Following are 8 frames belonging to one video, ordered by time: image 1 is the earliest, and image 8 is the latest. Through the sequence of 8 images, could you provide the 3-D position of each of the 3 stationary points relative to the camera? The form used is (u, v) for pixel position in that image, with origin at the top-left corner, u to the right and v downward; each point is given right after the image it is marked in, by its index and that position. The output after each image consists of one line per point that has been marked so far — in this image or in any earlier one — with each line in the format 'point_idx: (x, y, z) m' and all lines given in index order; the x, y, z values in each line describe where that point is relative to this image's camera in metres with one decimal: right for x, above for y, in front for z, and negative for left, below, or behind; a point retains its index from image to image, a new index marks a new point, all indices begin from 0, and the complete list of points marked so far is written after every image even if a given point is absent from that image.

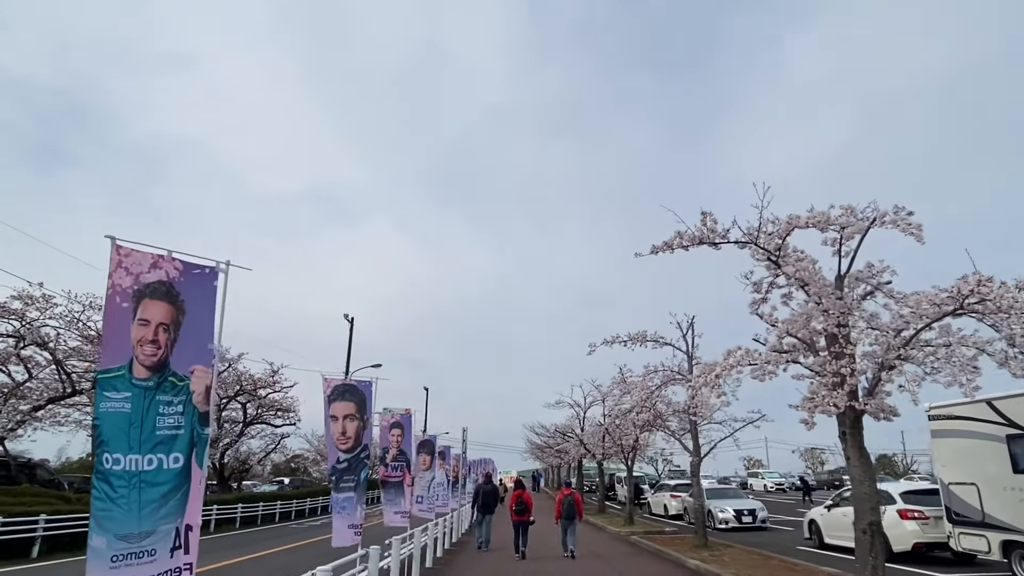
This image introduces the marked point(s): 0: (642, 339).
0: (+3.4, -1.3, +17.2) m
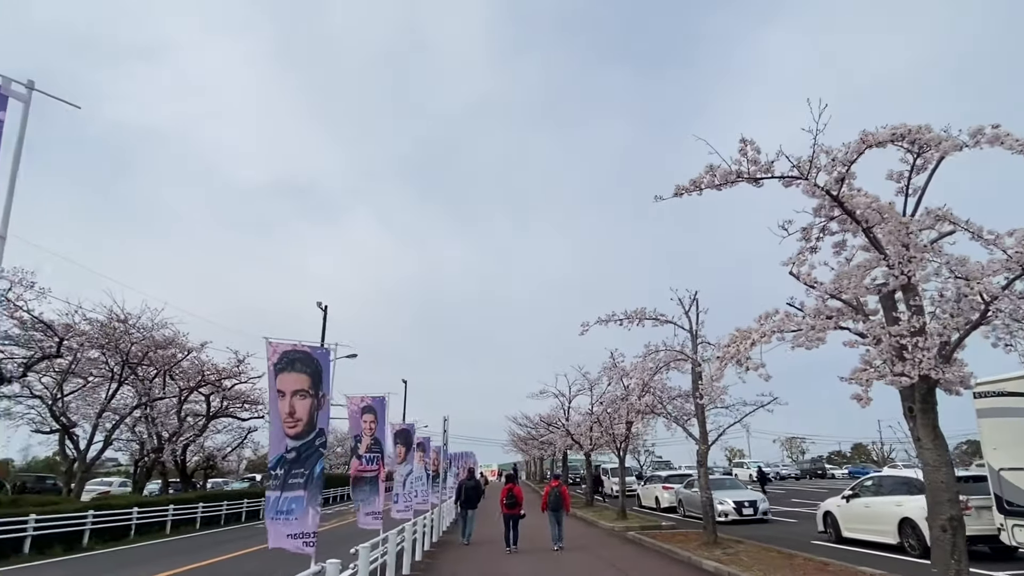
0: (+3.0, -0.7, +15.7) m
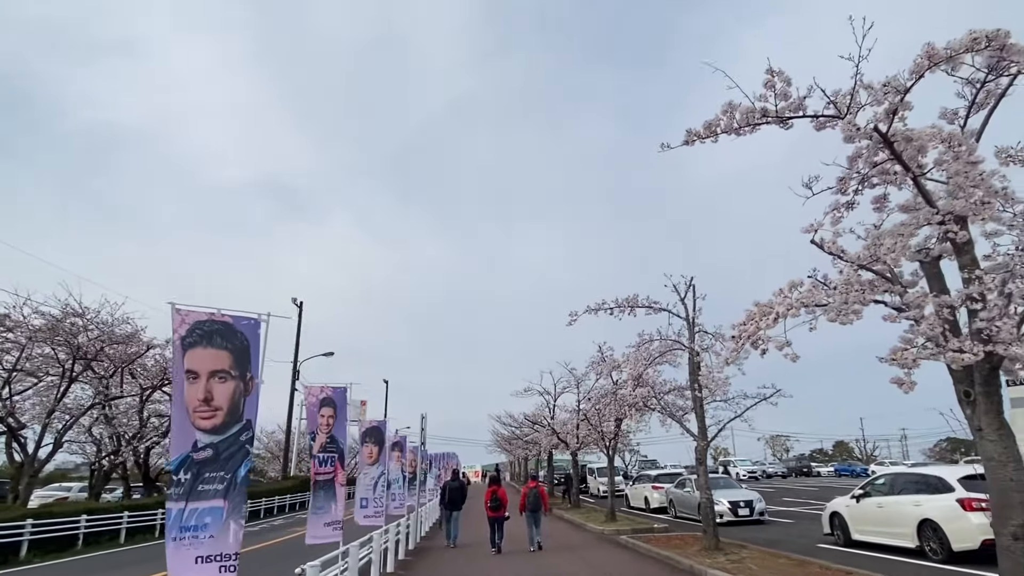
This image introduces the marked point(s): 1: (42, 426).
0: (+2.6, -0.4, +14.6) m
1: (-14.0, -4.1, +19.7) m
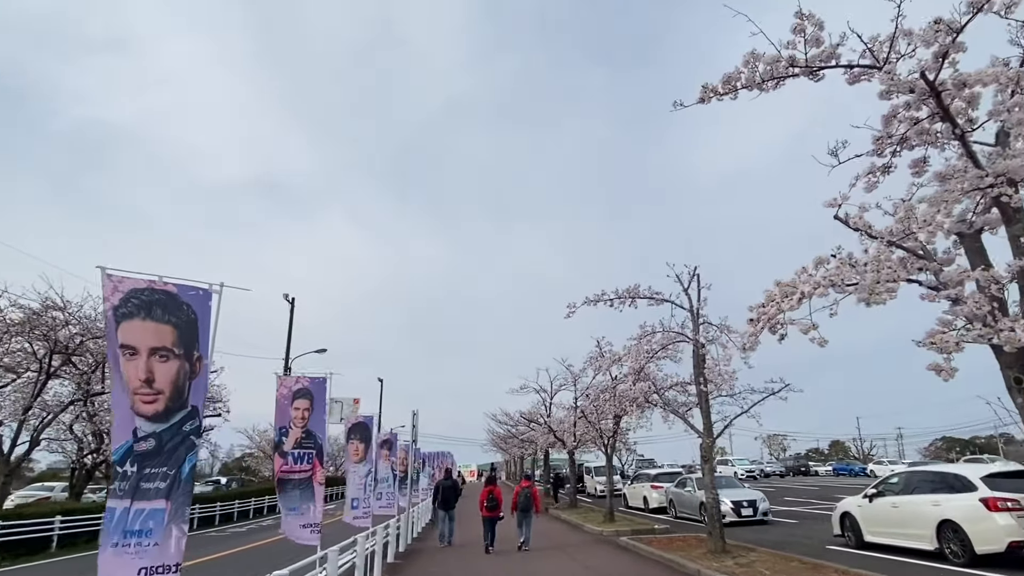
0: (+2.5, -0.2, +14.0) m
1: (-14.2, -3.9, +19.0) m
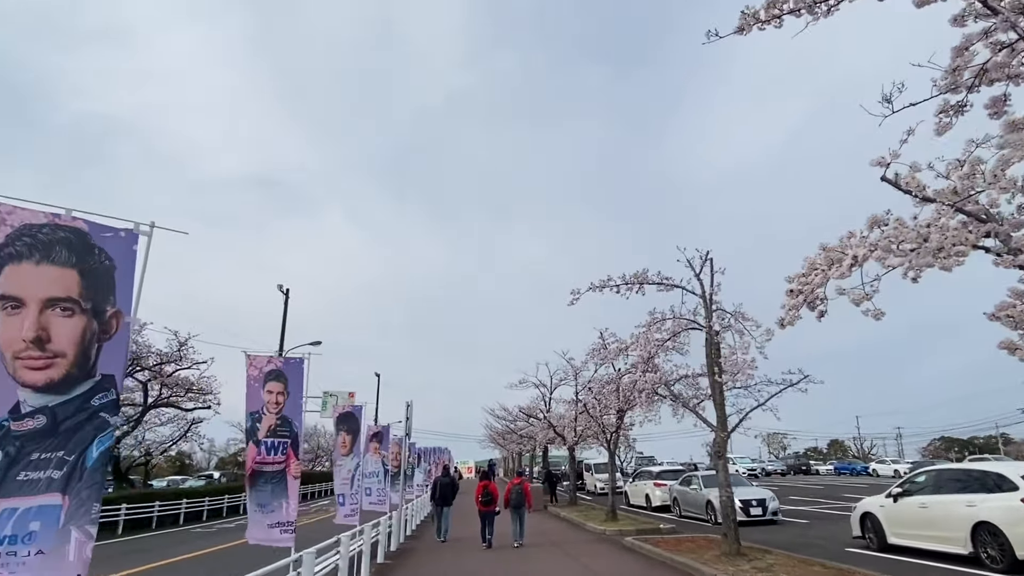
0: (+2.5, +0.1, +13.2) m
1: (-14.2, -3.5, +18.2) m
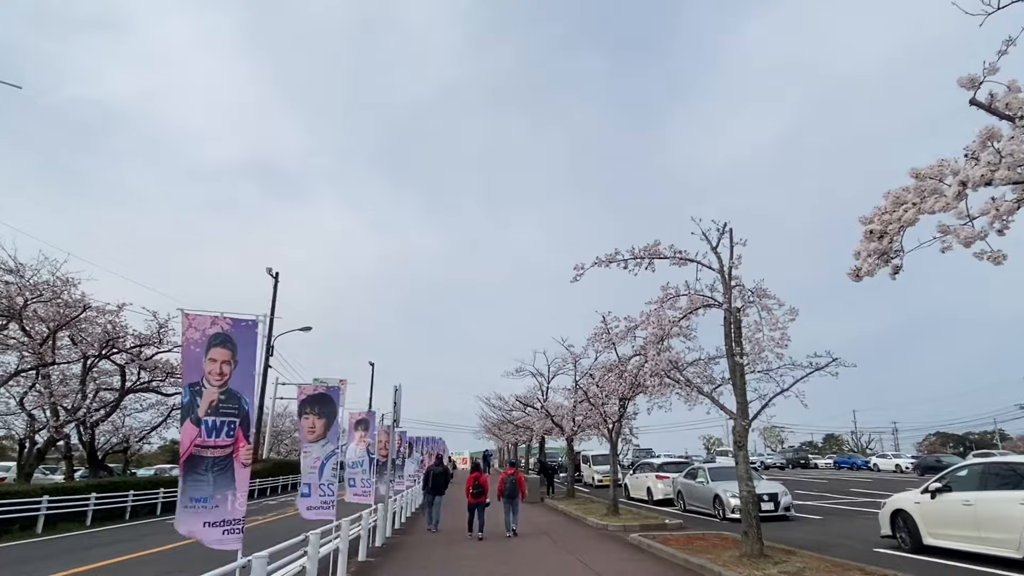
0: (+2.5, +0.6, +12.0) m
1: (-14.3, -2.8, +17.0) m
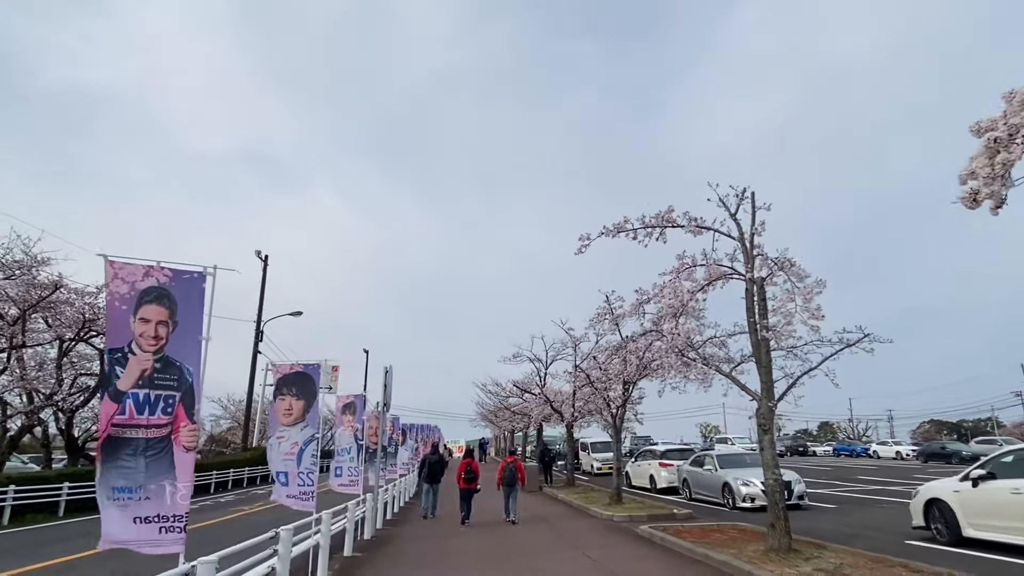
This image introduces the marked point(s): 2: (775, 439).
0: (+2.5, +1.1, +11.1) m
1: (-14.3, -2.2, +16.0) m
2: (+3.5, -2.0, +8.7) m
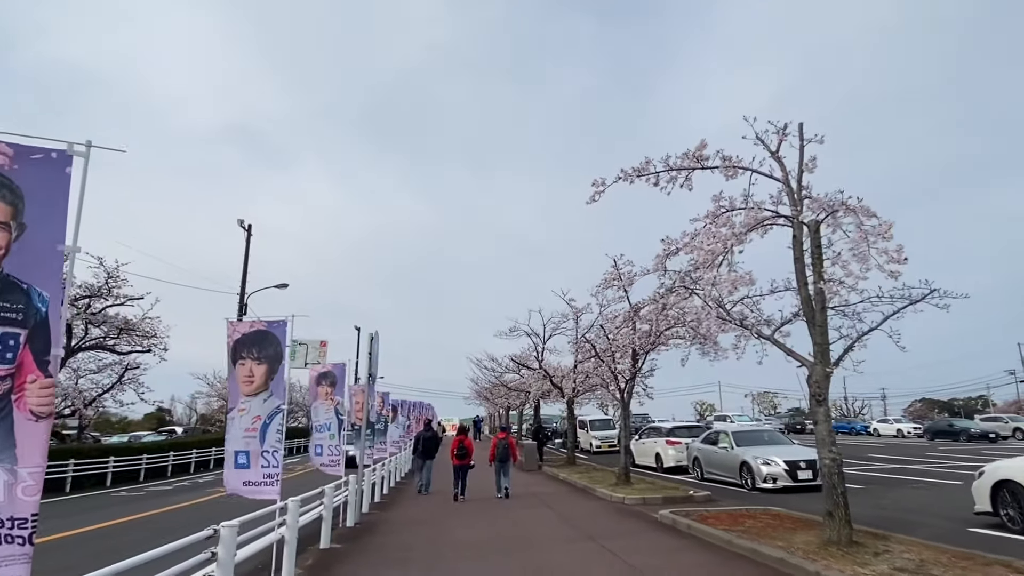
0: (+2.6, +1.8, +9.6) m
1: (-14.3, -1.4, +14.4) m
2: (+3.6, -1.4, +7.3) m
